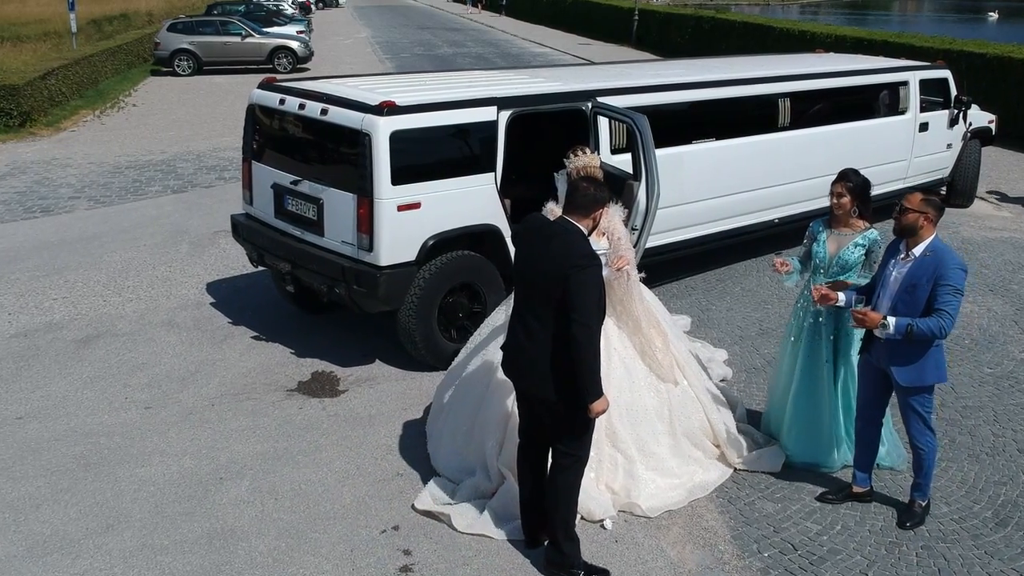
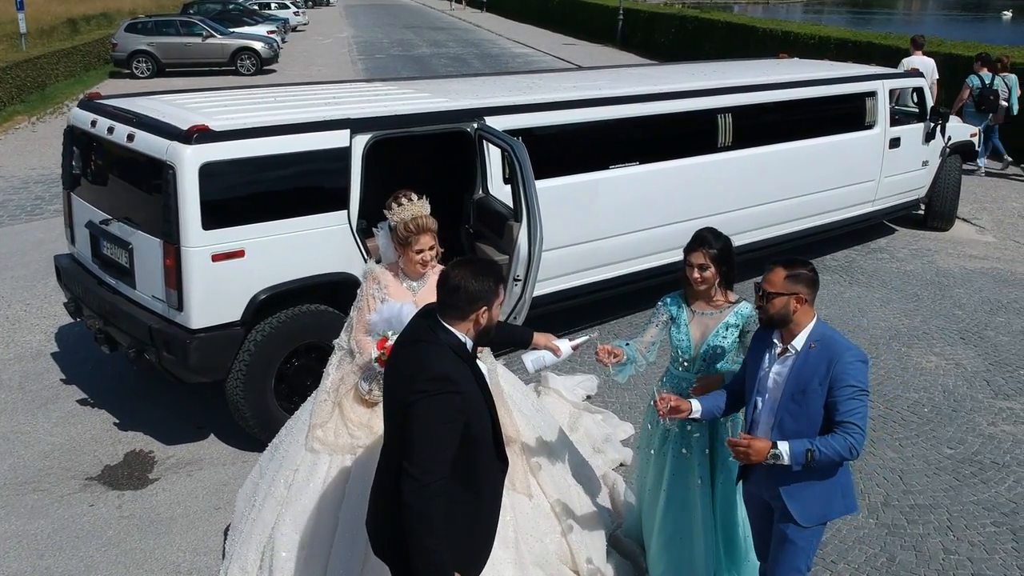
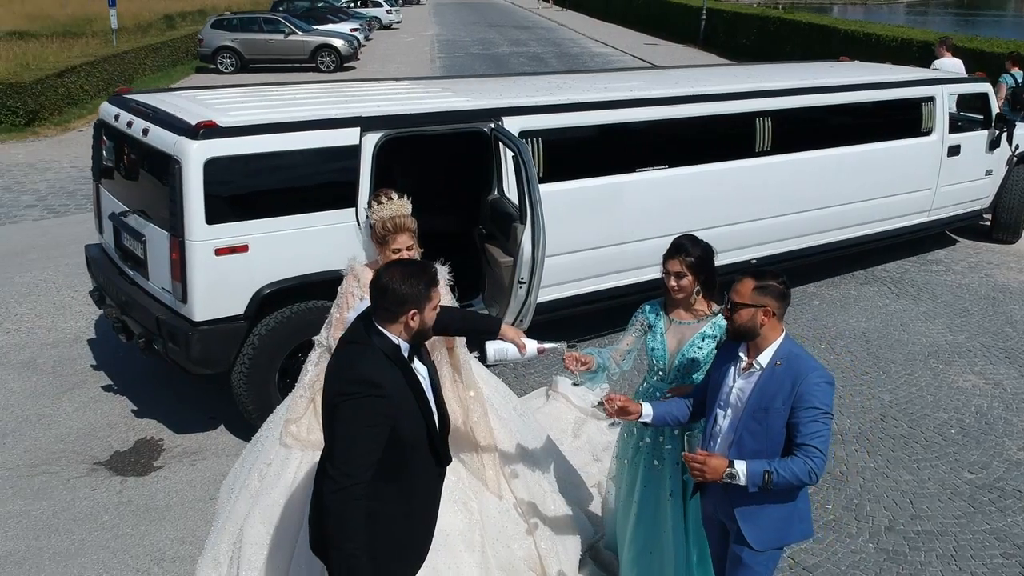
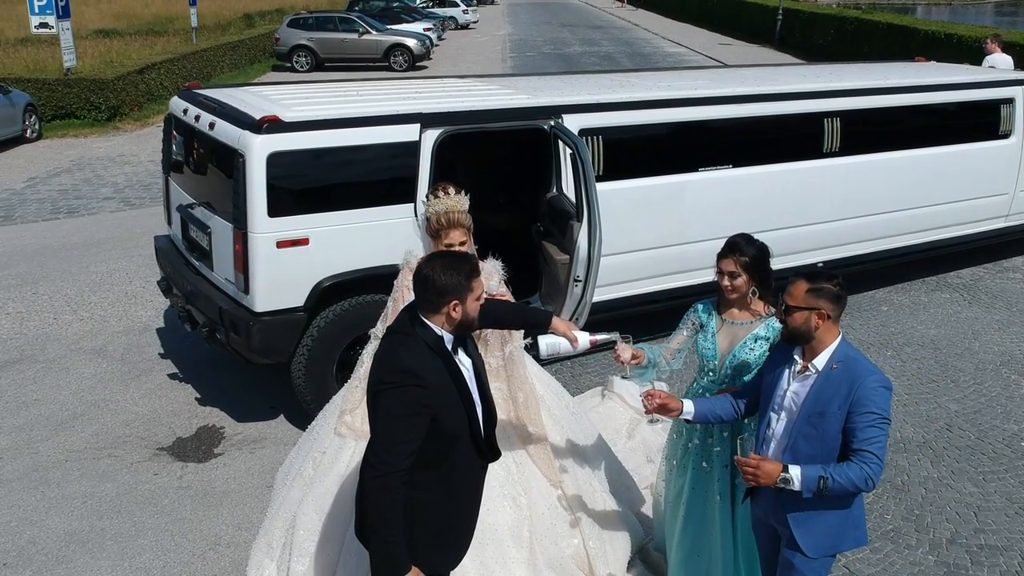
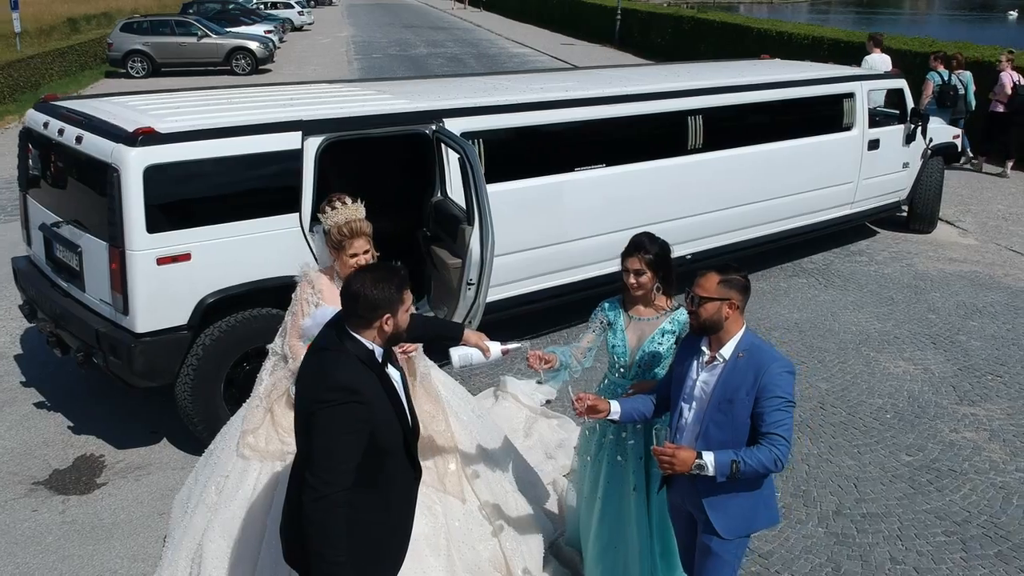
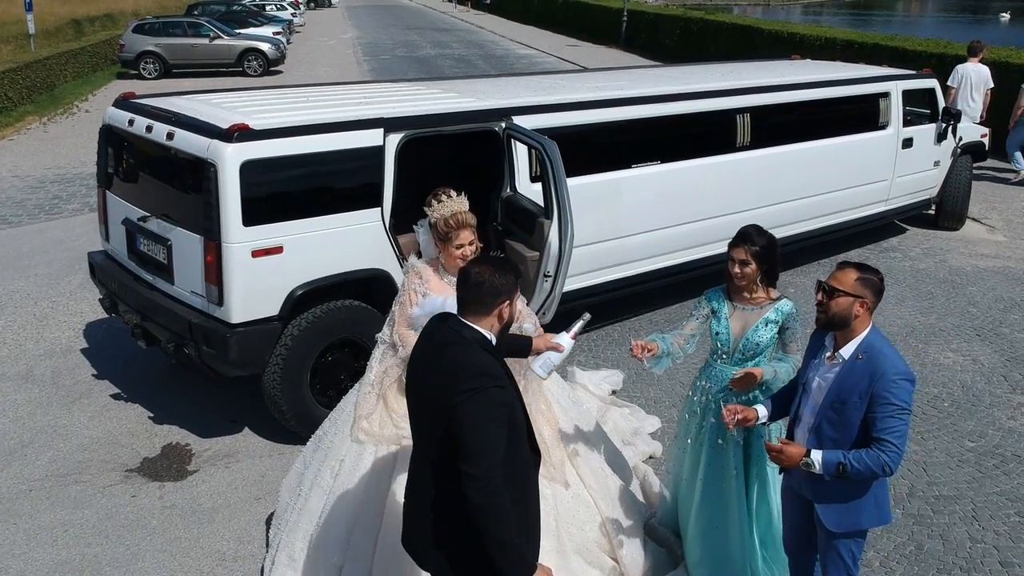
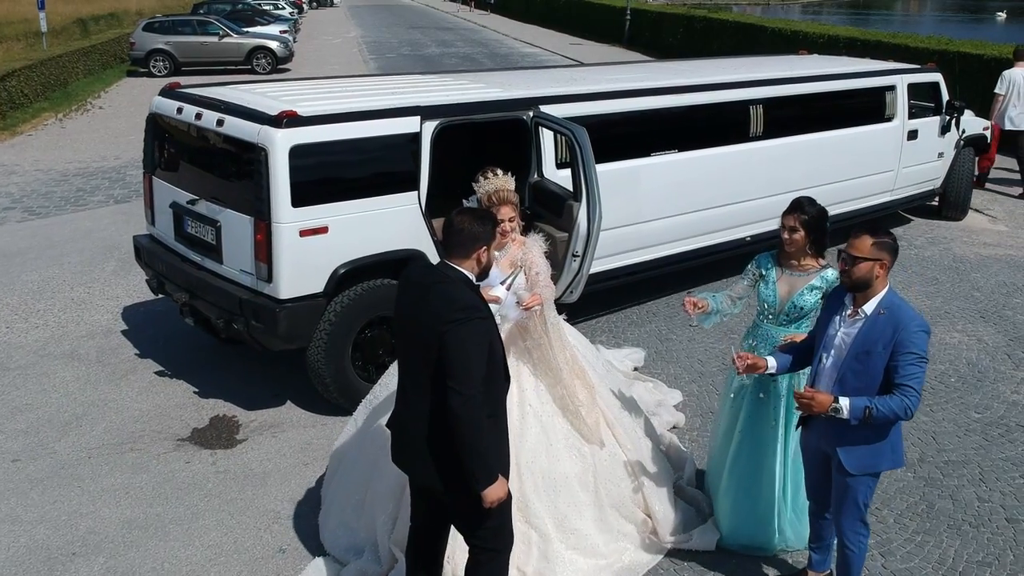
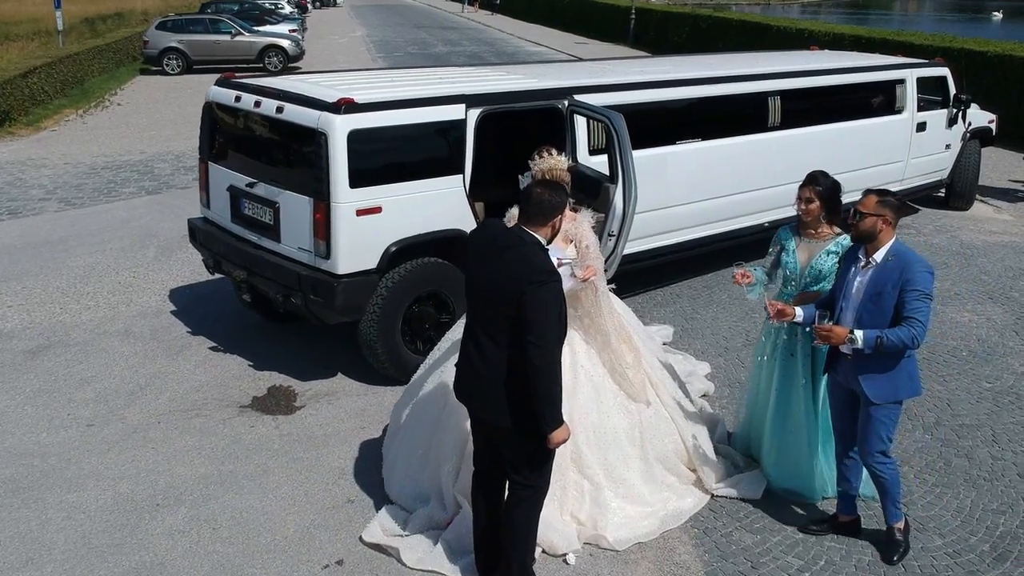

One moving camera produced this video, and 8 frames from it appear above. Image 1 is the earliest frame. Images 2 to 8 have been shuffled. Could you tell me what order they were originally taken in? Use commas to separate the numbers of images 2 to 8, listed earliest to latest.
8, 7, 6, 2, 5, 3, 4
